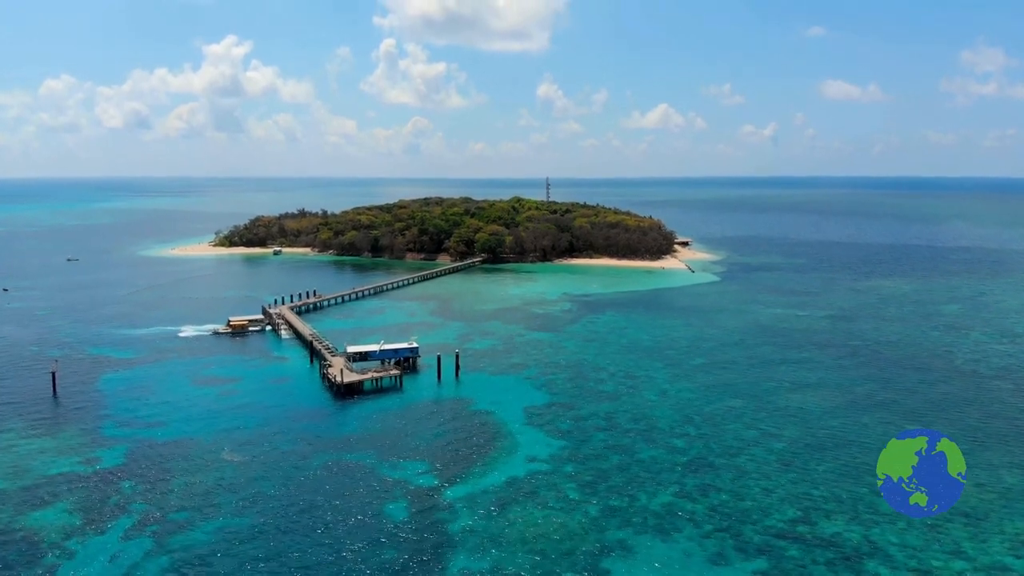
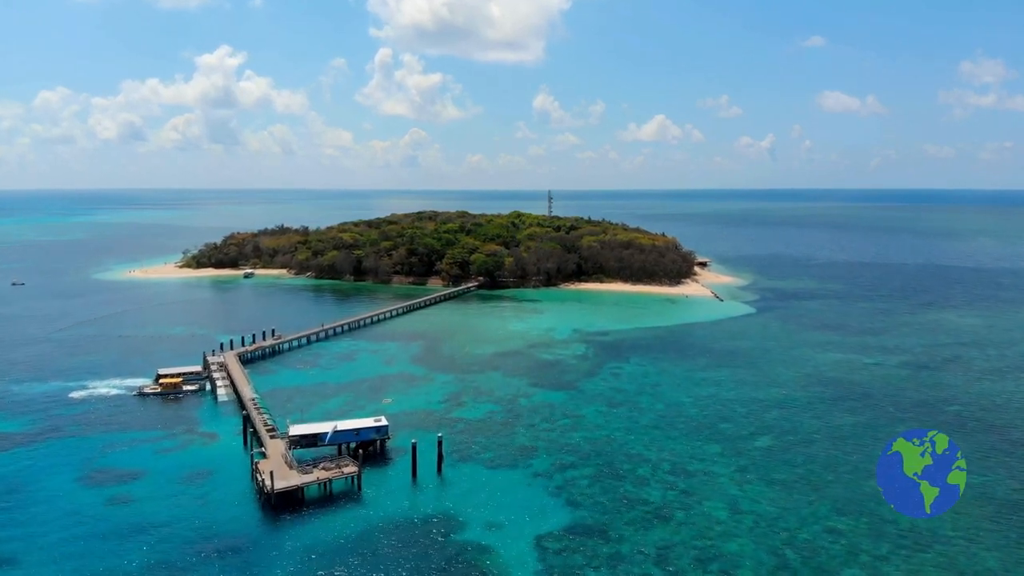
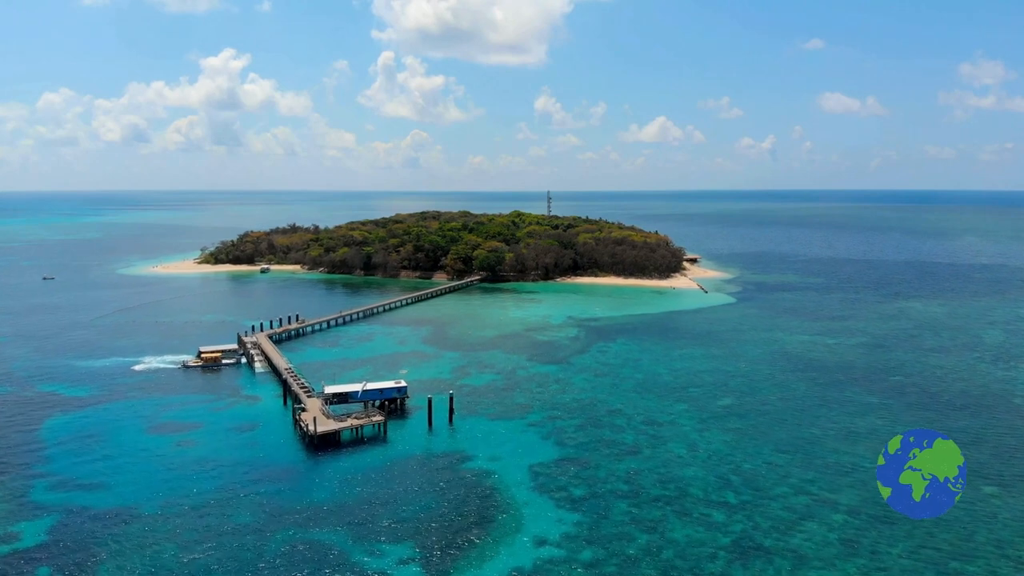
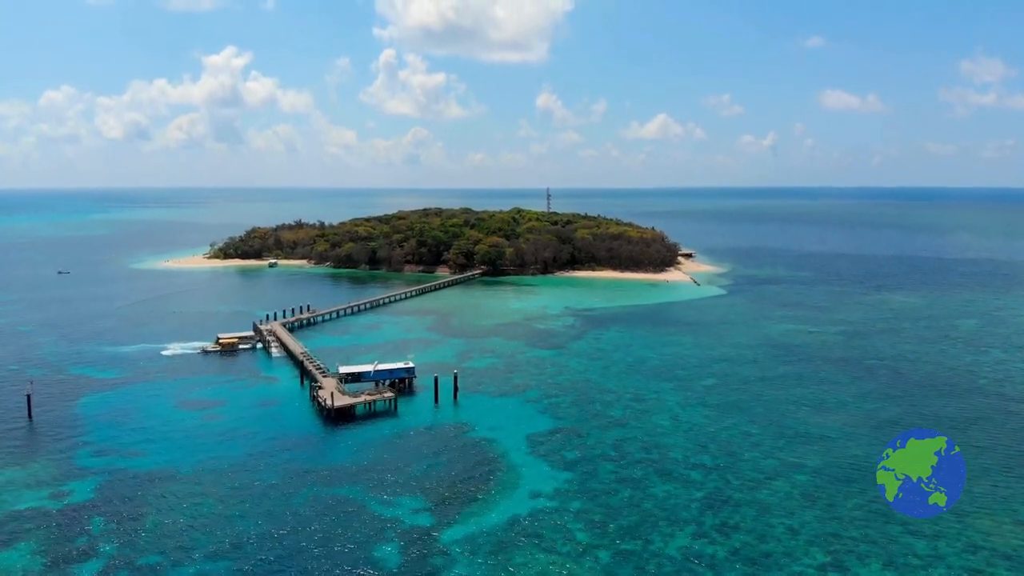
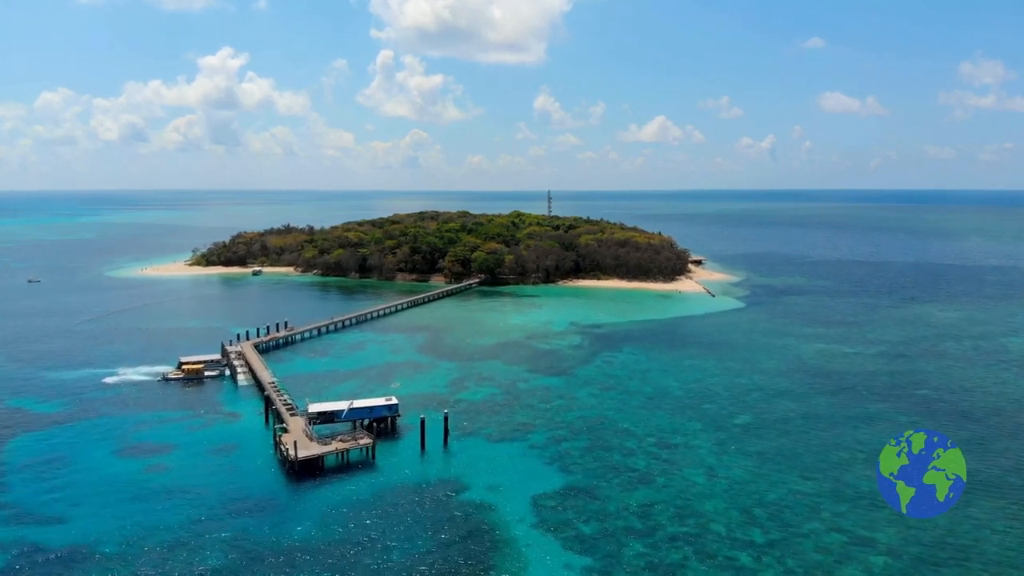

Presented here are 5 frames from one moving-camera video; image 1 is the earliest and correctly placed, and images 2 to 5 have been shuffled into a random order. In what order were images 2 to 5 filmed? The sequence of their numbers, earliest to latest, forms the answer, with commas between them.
4, 3, 5, 2
